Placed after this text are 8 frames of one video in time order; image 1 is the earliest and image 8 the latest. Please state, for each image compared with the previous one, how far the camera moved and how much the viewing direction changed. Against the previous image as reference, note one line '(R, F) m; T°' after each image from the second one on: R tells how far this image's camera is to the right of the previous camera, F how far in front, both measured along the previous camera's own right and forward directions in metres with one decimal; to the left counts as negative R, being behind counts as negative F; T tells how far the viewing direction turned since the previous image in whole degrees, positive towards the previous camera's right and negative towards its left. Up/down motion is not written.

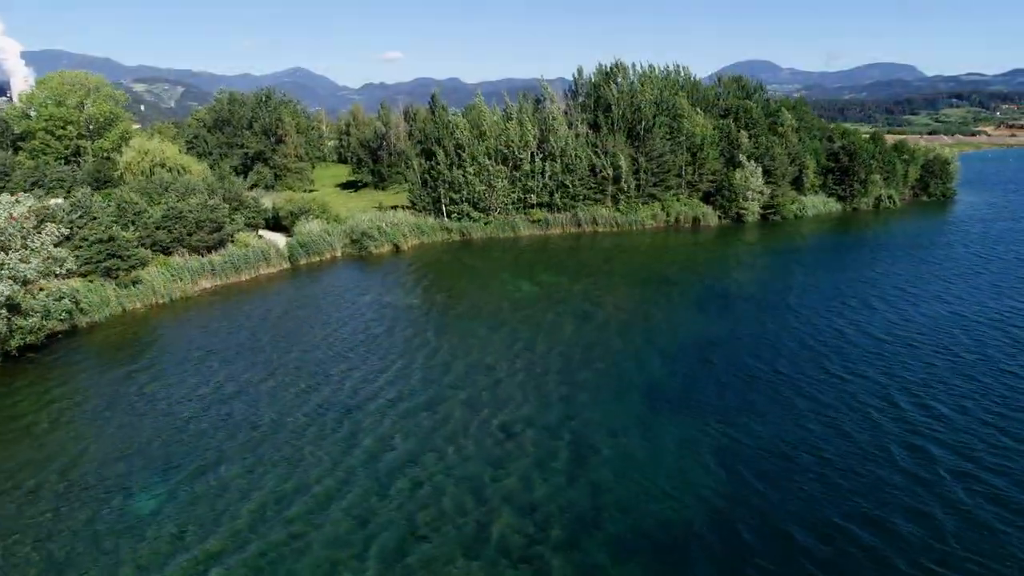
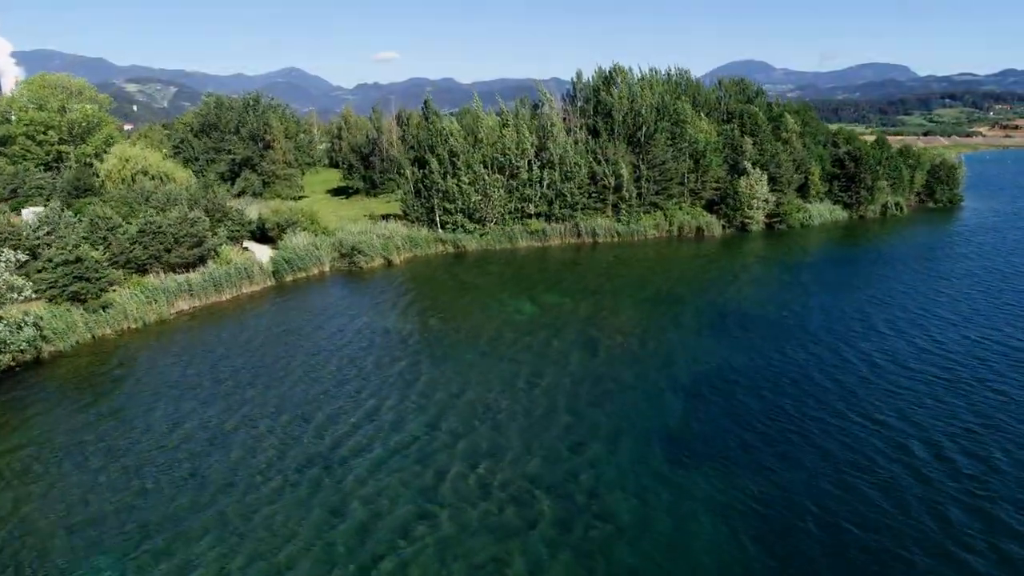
(-0.2, +2.7) m; 0°
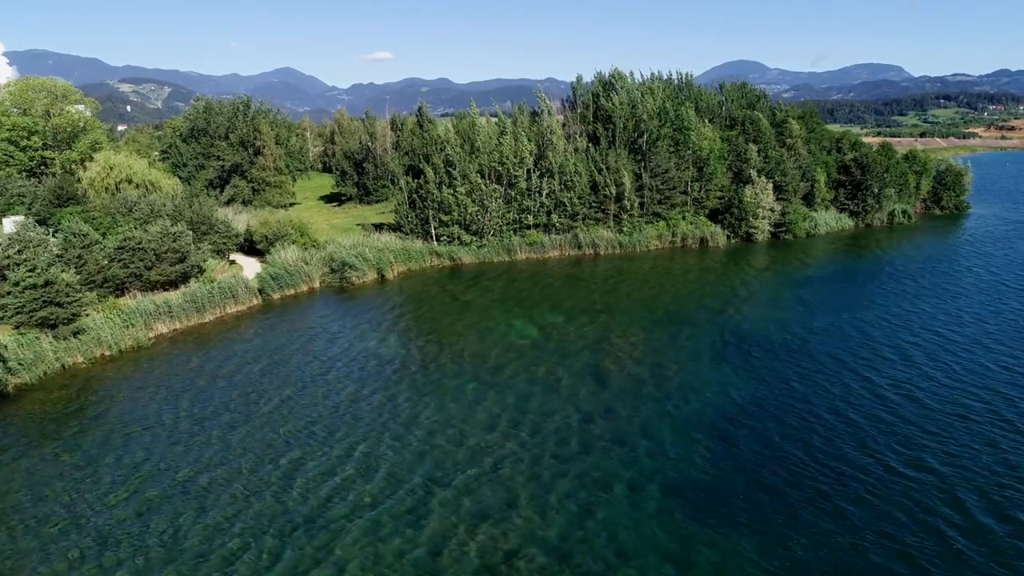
(-0.2, +2.4) m; 0°
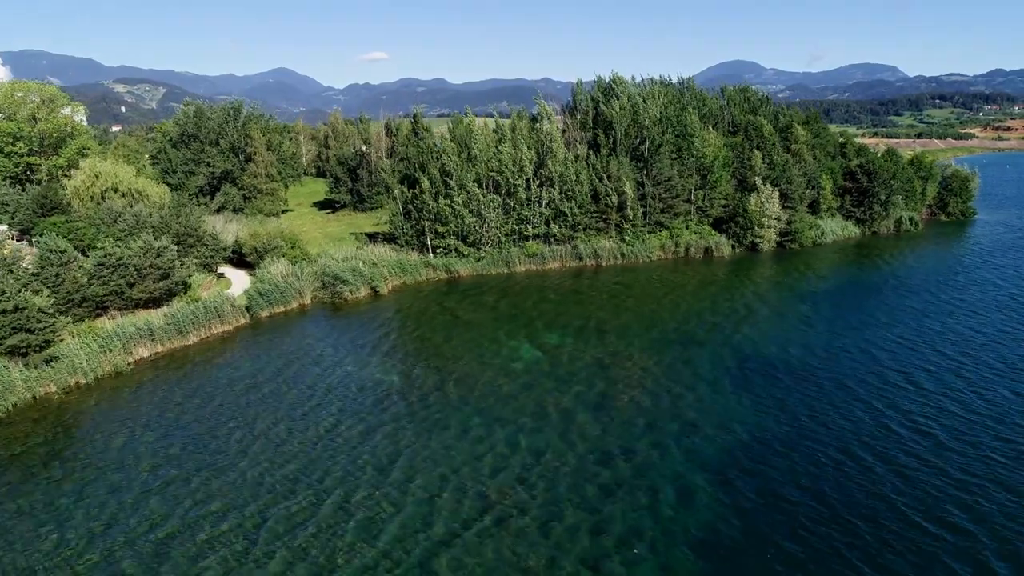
(-0.2, +2.1) m; 0°
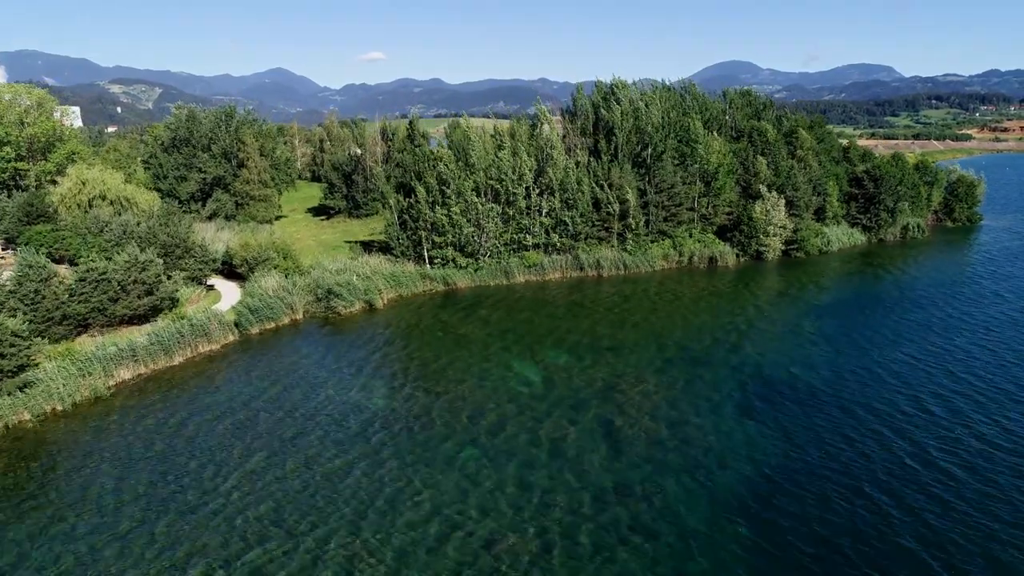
(-0.1, +1.8) m; 0°
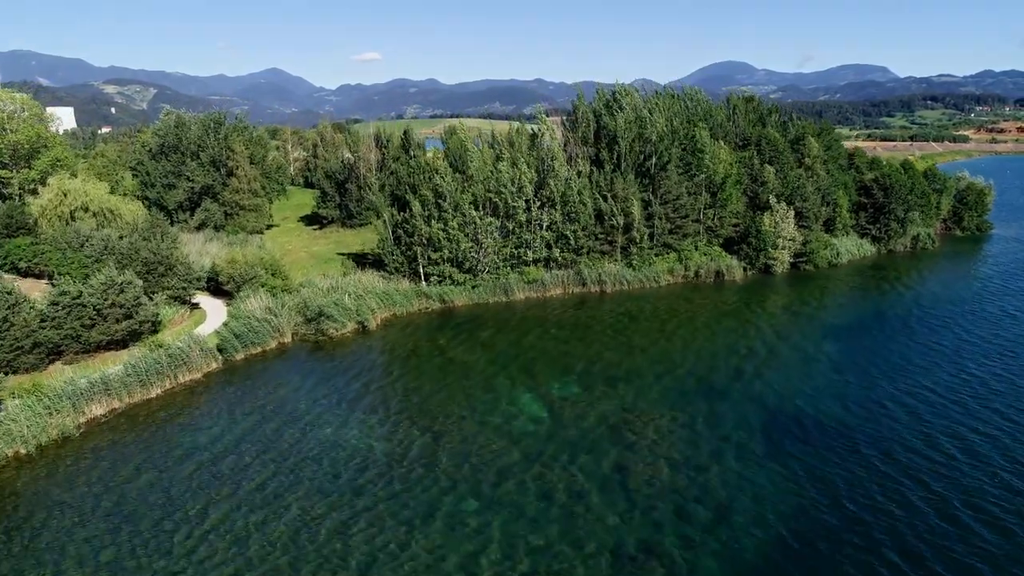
(-0.2, +2.5) m; 0°
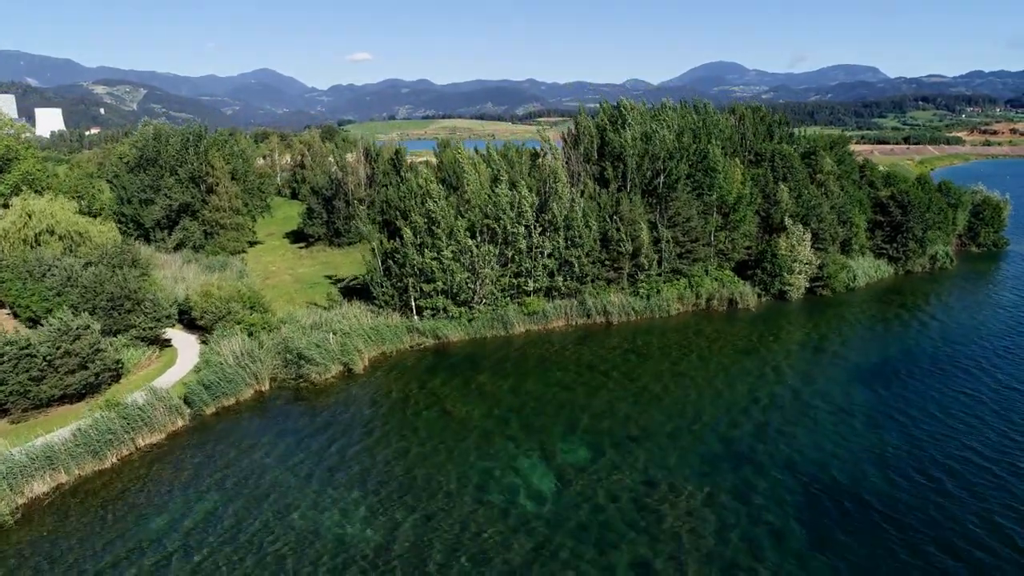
(-0.3, +4.2) m; 0°
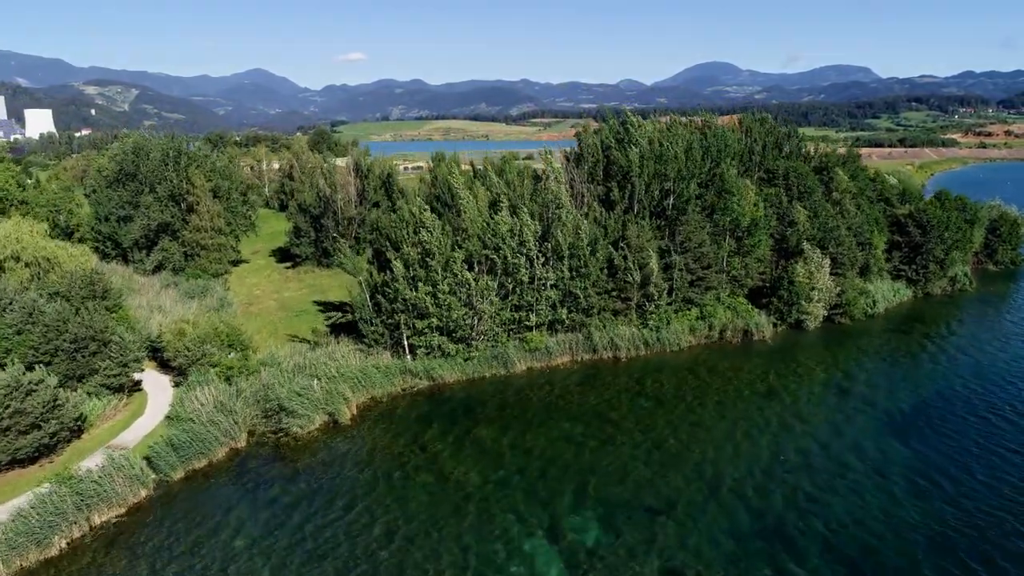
(-0.3, +3.9) m; 0°
